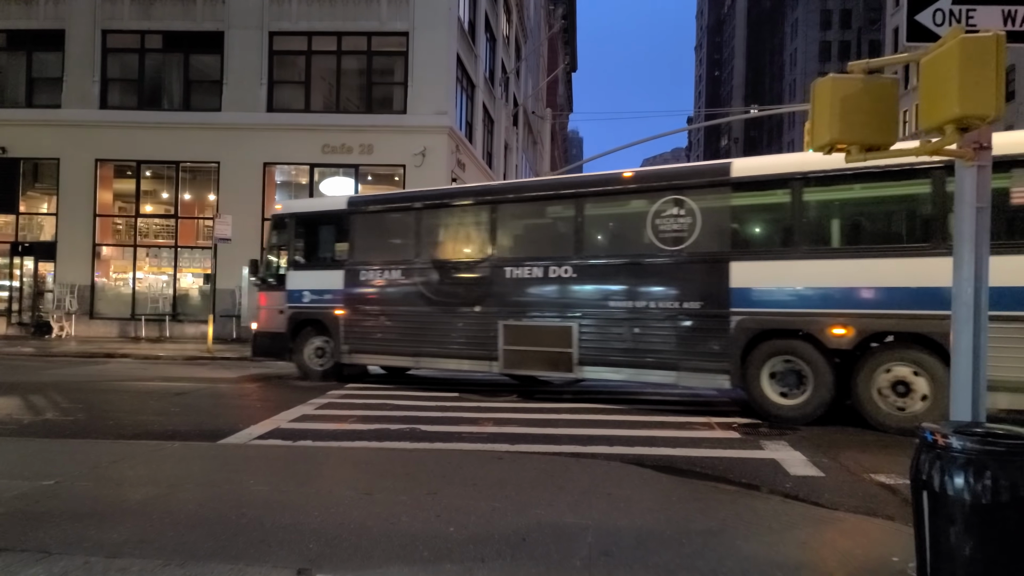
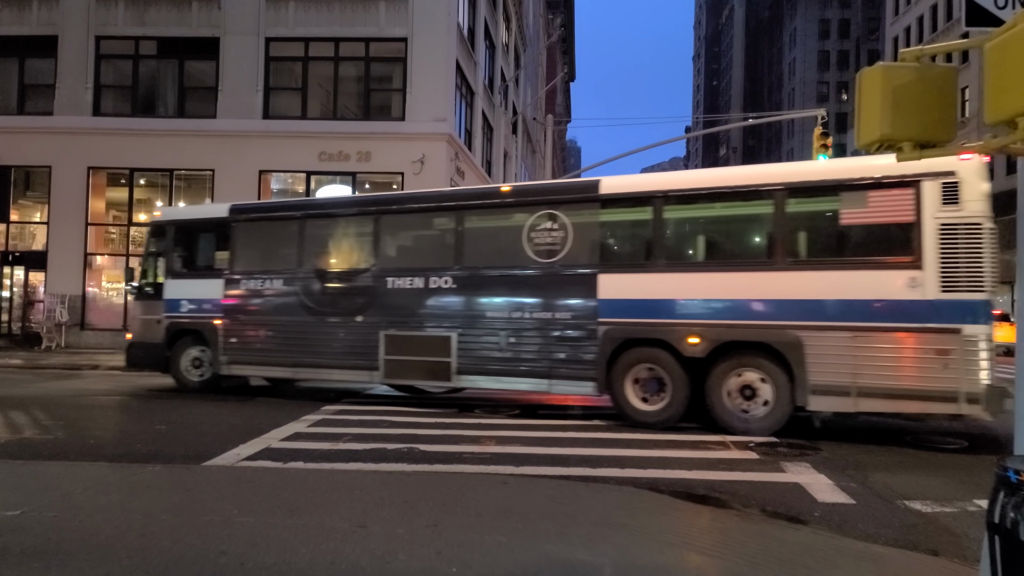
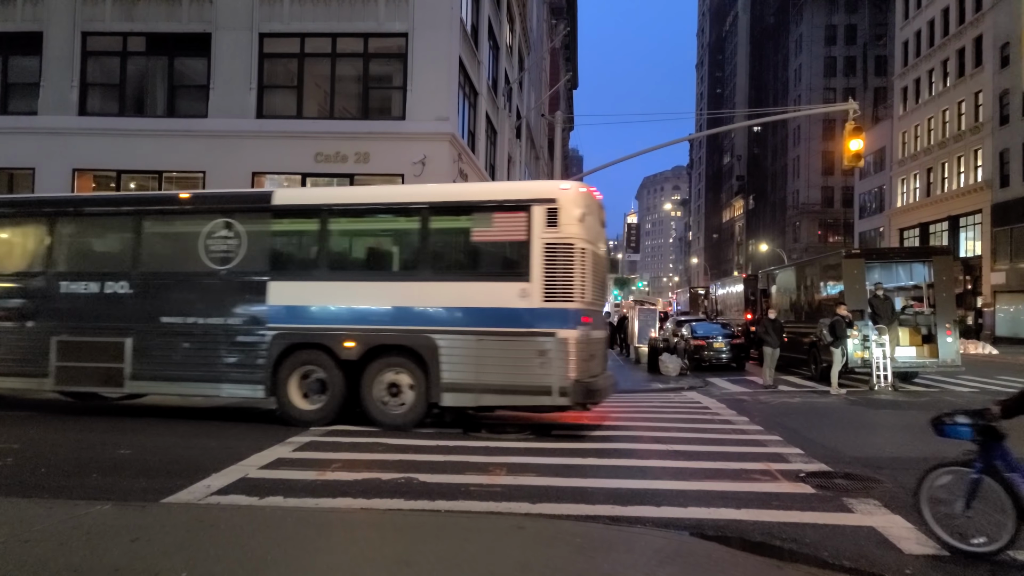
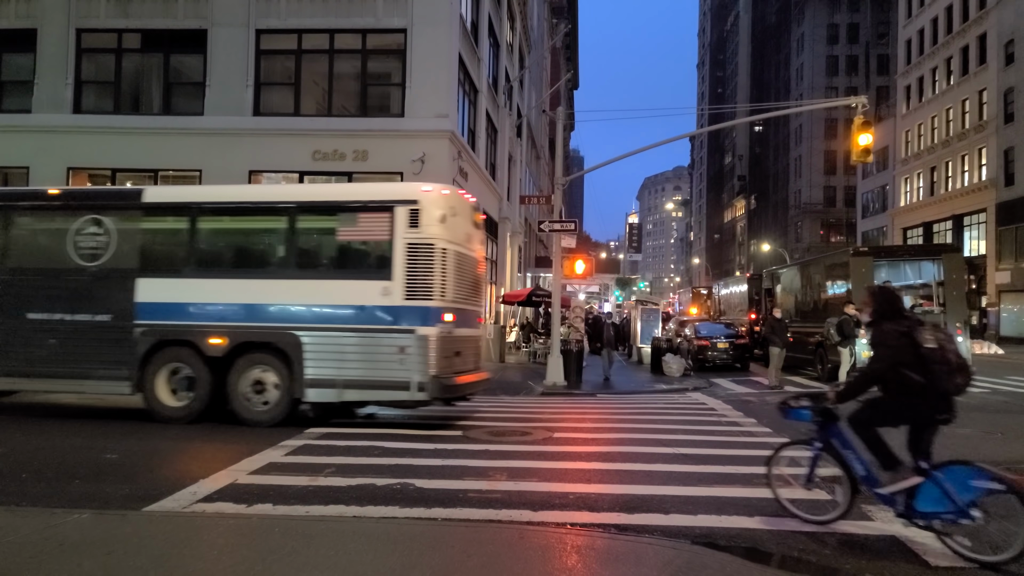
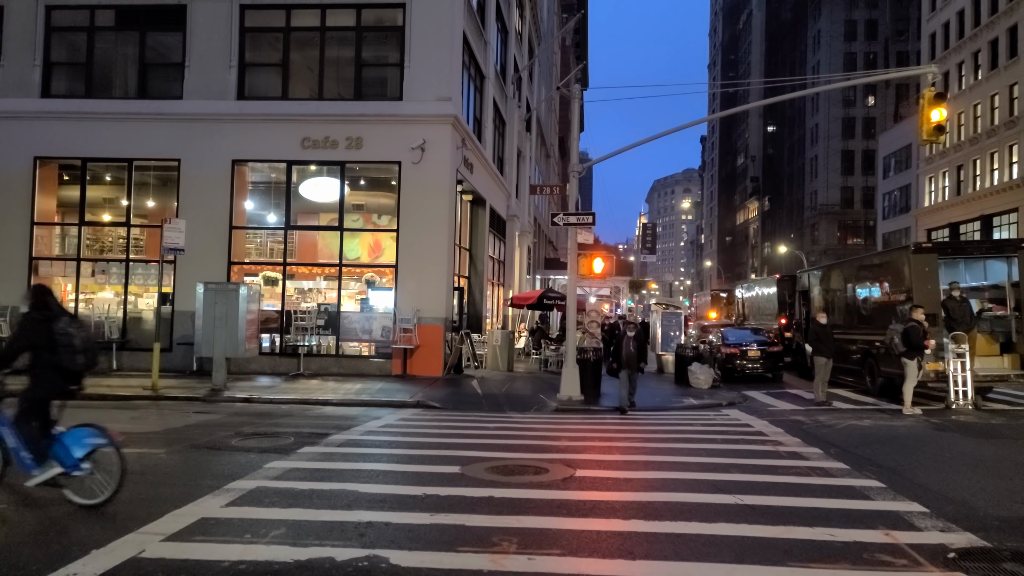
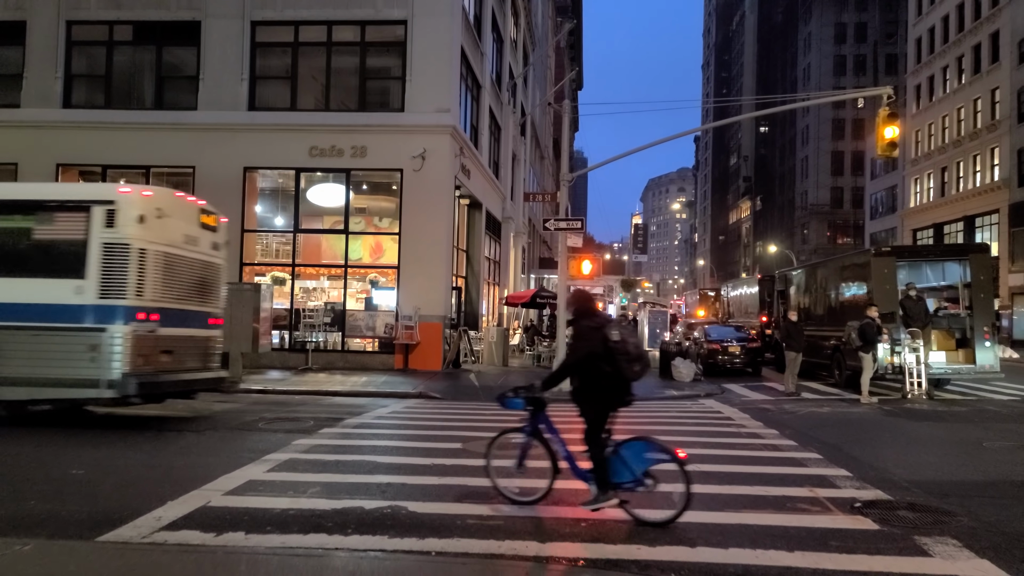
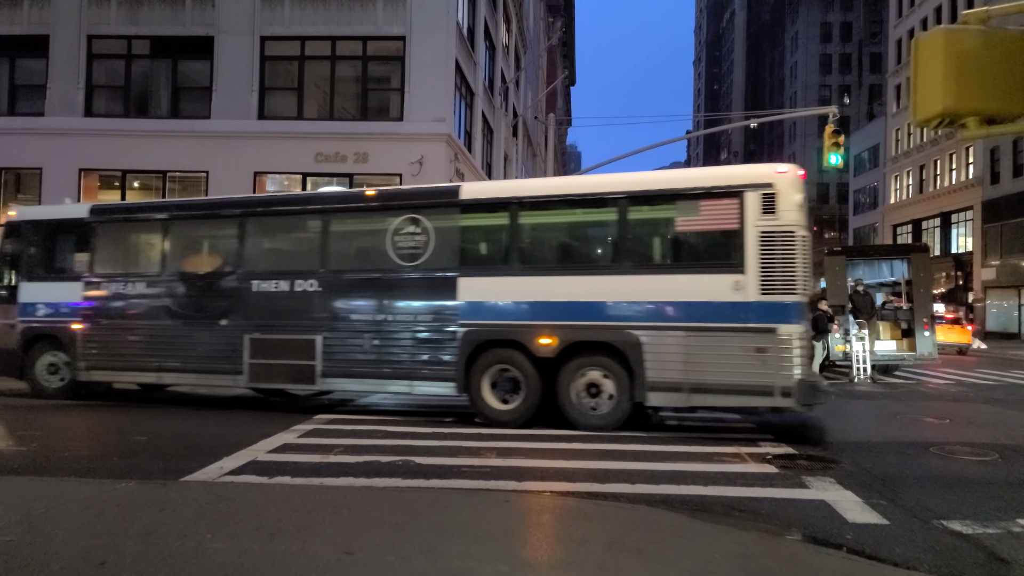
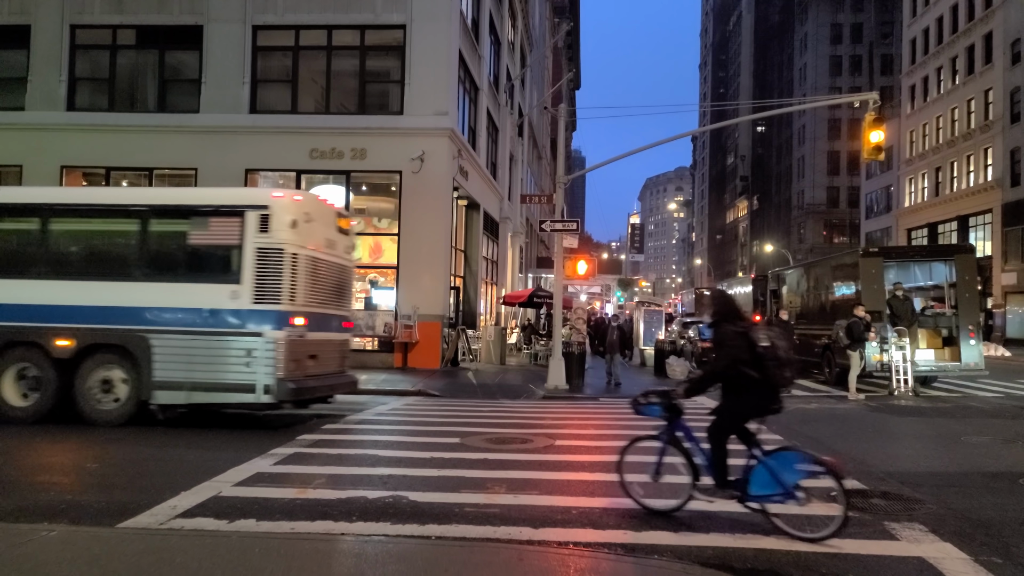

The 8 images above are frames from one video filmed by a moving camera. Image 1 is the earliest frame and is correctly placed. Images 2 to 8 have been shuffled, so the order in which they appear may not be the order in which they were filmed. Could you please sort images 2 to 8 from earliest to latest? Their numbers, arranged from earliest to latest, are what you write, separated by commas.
2, 7, 3, 4, 8, 6, 5
